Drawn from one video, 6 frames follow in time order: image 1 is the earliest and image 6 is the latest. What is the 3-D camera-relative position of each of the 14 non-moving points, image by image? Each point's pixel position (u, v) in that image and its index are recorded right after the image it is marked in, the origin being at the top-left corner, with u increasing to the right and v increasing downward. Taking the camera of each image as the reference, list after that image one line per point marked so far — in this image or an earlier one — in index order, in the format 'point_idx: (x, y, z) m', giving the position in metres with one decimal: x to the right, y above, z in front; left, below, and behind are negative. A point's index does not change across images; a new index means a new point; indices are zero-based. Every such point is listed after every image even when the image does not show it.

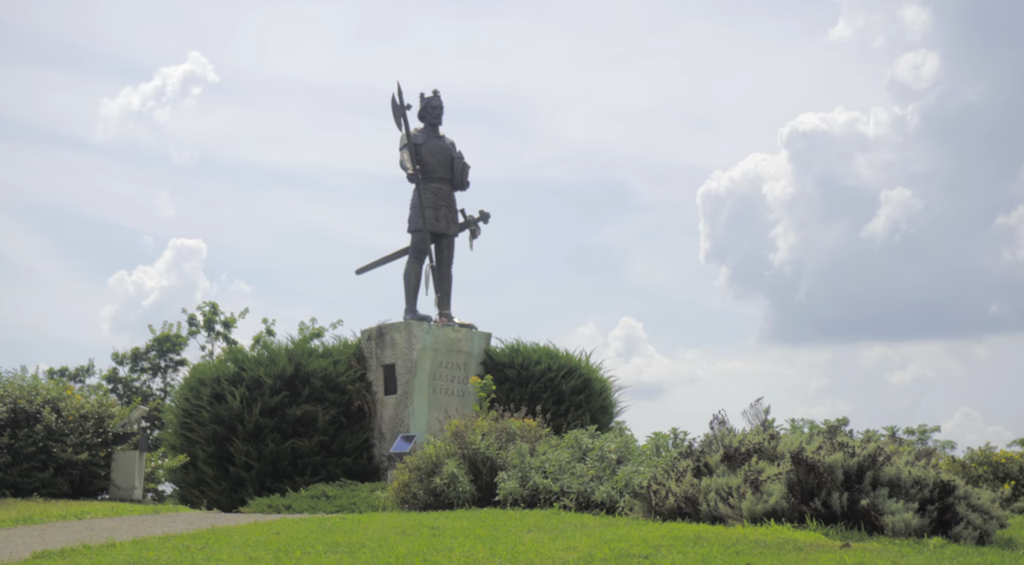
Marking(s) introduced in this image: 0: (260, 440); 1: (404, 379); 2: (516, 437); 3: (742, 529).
0: (-4.9, -3.0, +19.0) m
1: (-2.2, -1.9, +19.9) m
2: (+0.1, -2.2, +14.1) m
3: (+1.5, -1.6, +6.2) m
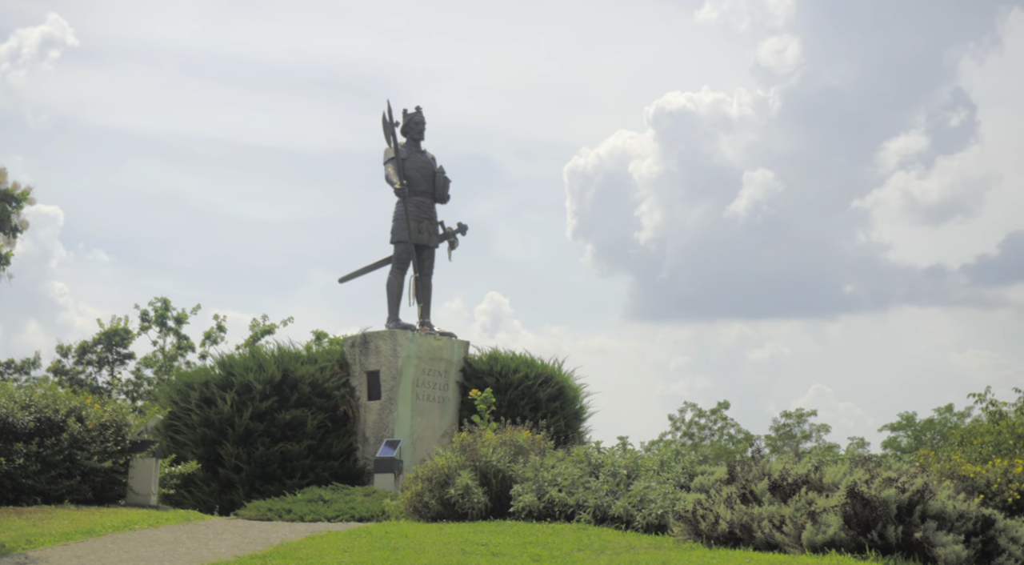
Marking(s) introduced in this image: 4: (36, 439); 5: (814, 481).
0: (-5.2, -3.2, +19.5) m
1: (-2.6, -2.2, +20.6) m
2: (+0.2, -2.6, +15.1) m
3: (+2.3, -2.1, +7.4) m
4: (-6.7, -2.2, +13.8) m
5: (+2.7, -1.8, +8.8) m
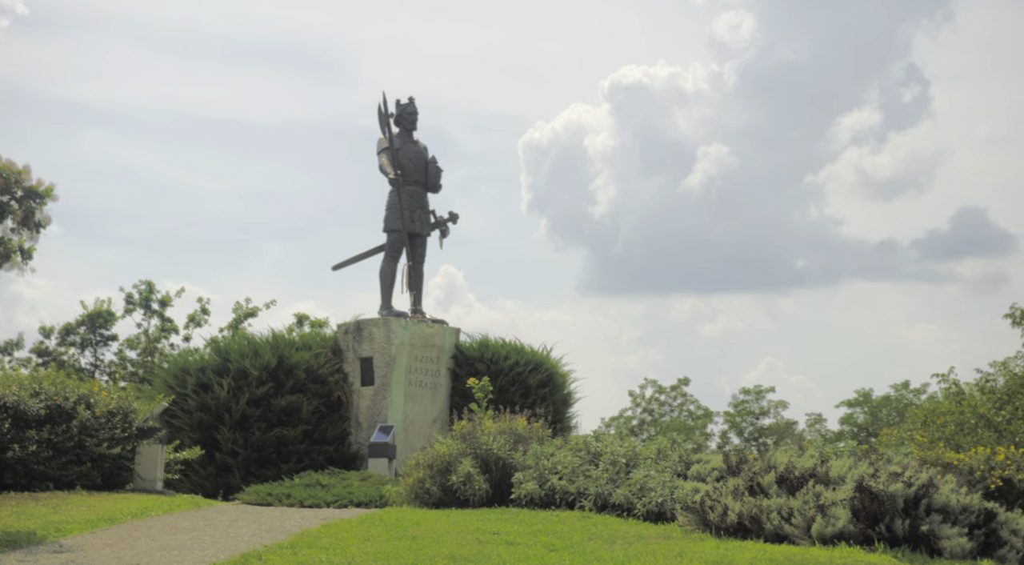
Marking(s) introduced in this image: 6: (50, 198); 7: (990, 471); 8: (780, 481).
0: (-5.4, -2.9, +19.8) m
1: (-2.8, -1.9, +20.9) m
2: (+0.2, -2.5, +15.5) m
3: (+2.5, -2.2, +7.9) m
4: (-6.7, -2.1, +14.1) m
5: (+2.9, -1.8, +9.3) m
6: (-5.3, +1.0, +11.2) m
7: (+6.4, -2.5, +13.1) m
8: (+2.6, -1.9, +9.5) m
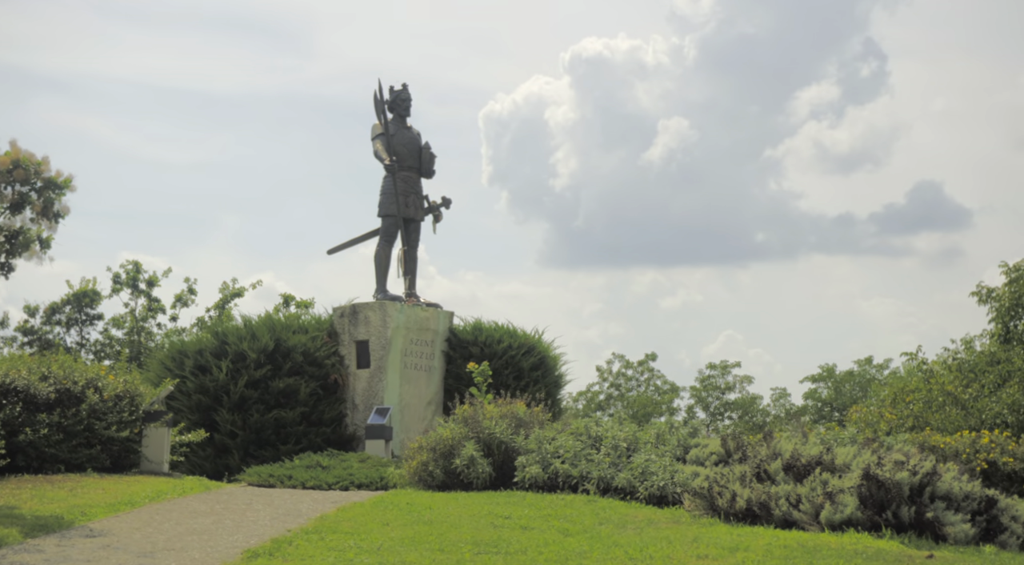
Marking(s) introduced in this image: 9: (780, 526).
0: (-5.5, -2.6, +20.0) m
1: (-2.9, -1.6, +21.2) m
2: (+0.2, -2.3, +15.9) m
3: (+2.7, -2.2, +8.3) m
4: (-6.6, -1.8, +14.2) m
5: (+3.1, -1.8, +9.7) m
6: (-5.1, +1.1, +11.3) m
7: (+6.4, -2.4, +13.6) m
8: (+2.8, -1.9, +9.9) m
9: (+2.6, -2.3, +9.4) m
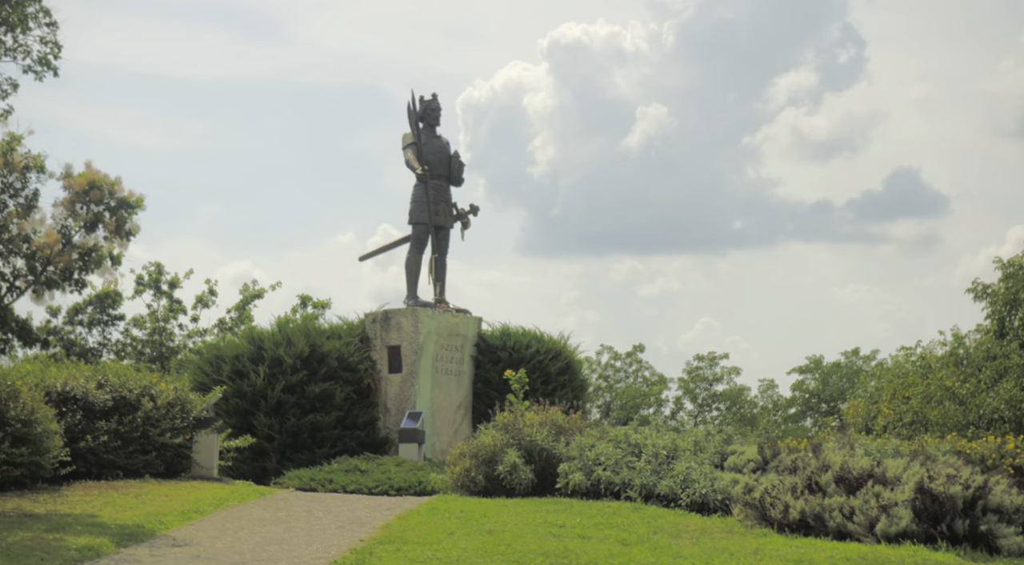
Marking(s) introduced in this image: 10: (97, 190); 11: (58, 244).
0: (-4.8, -2.7, +20.4) m
1: (-2.3, -1.7, +21.6) m
2: (+0.8, -2.5, +16.3) m
3: (+3.4, -2.4, +8.7) m
4: (-6.0, -2.0, +14.7) m
5: (+3.8, -2.0, +10.2) m
6: (-4.4, +0.9, +11.7) m
7: (+7.1, -2.6, +14.1) m
8: (+3.4, -2.1, +10.3) m
9: (+3.2, -2.6, +9.8) m
10: (-4.9, +1.1, +11.5) m
11: (-5.7, +0.5, +12.4) m
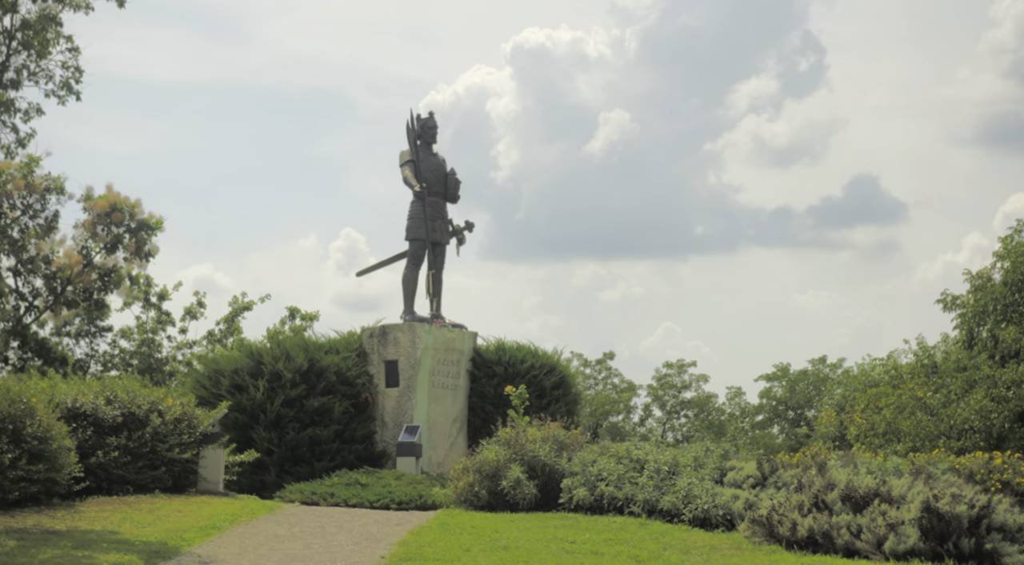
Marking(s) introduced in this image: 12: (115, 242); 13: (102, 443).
0: (-4.9, -3.1, +20.6) m
1: (-2.3, -2.0, +21.9) m
2: (+0.9, -2.8, +16.6) m
3: (+3.6, -2.6, +9.1) m
4: (-5.9, -2.3, +14.8) m
5: (+4.0, -2.3, +10.5) m
6: (-4.3, +0.7, +11.9) m
7: (+7.2, -2.9, +14.5) m
8: (+3.6, -2.4, +10.7) m
9: (+3.4, -2.8, +10.2) m
10: (-4.7, +0.9, +11.7) m
11: (-5.6, +0.2, +12.6) m
12: (-4.8, +0.5, +11.8) m
13: (-6.1, -2.4, +14.6) m
